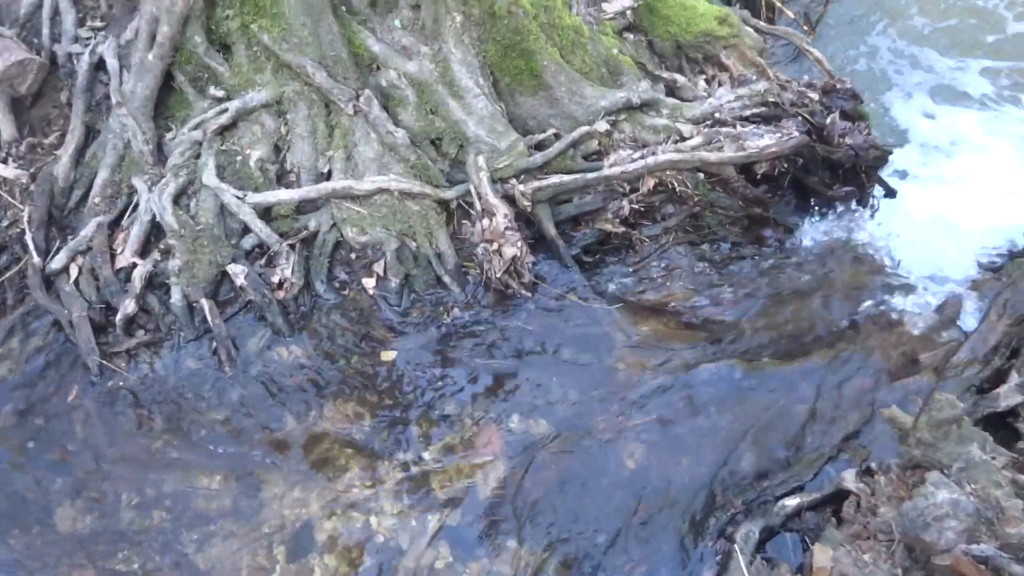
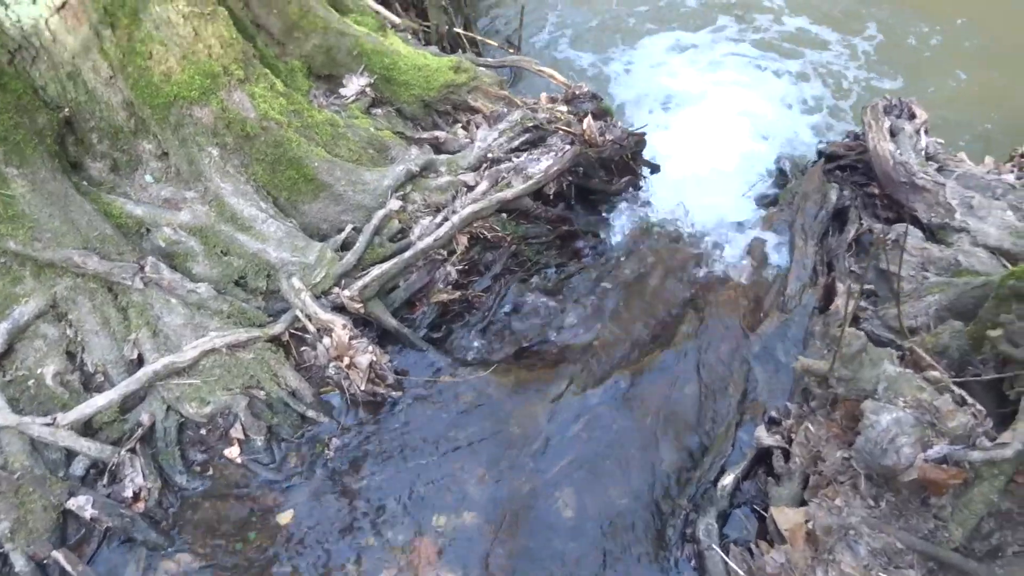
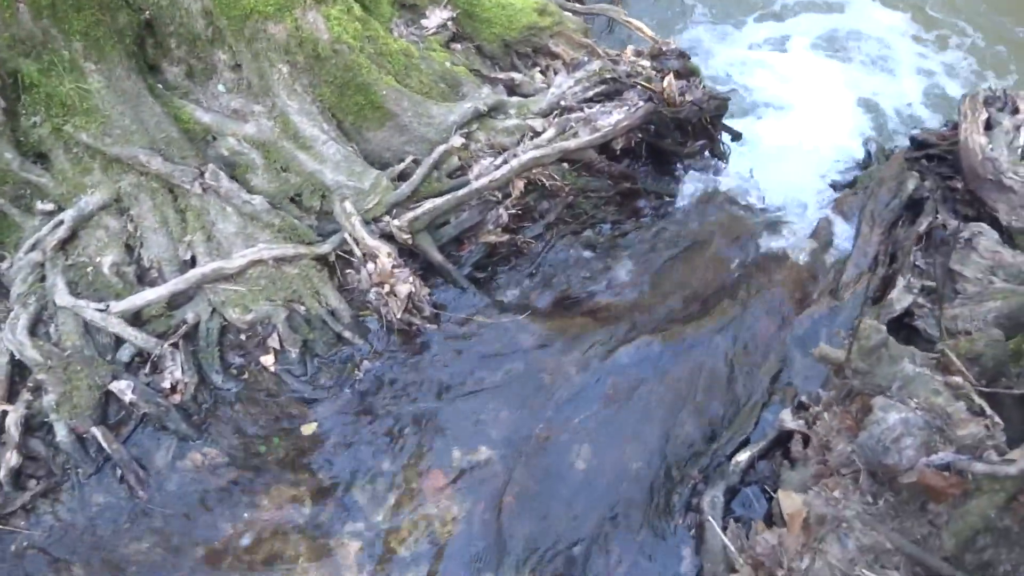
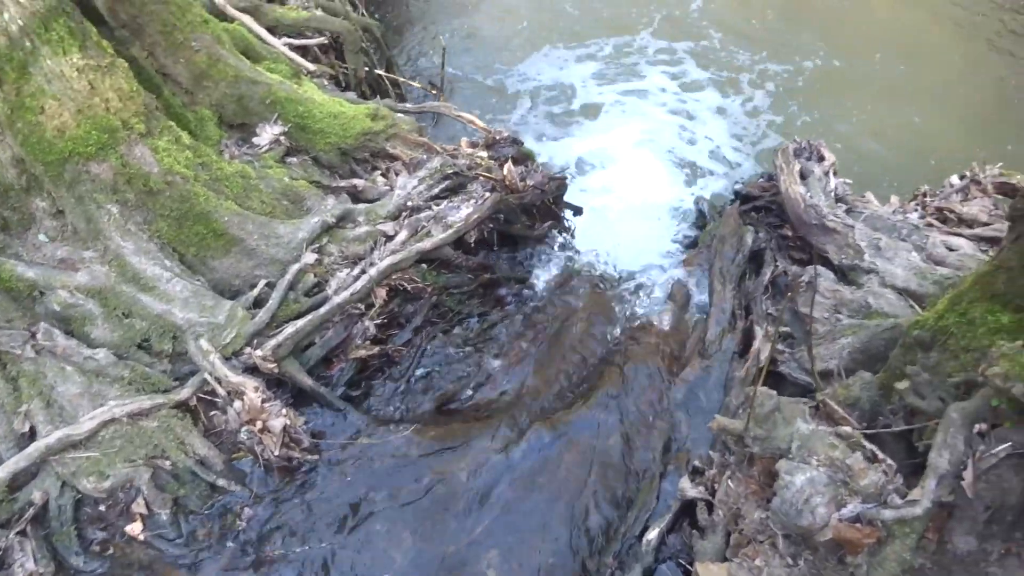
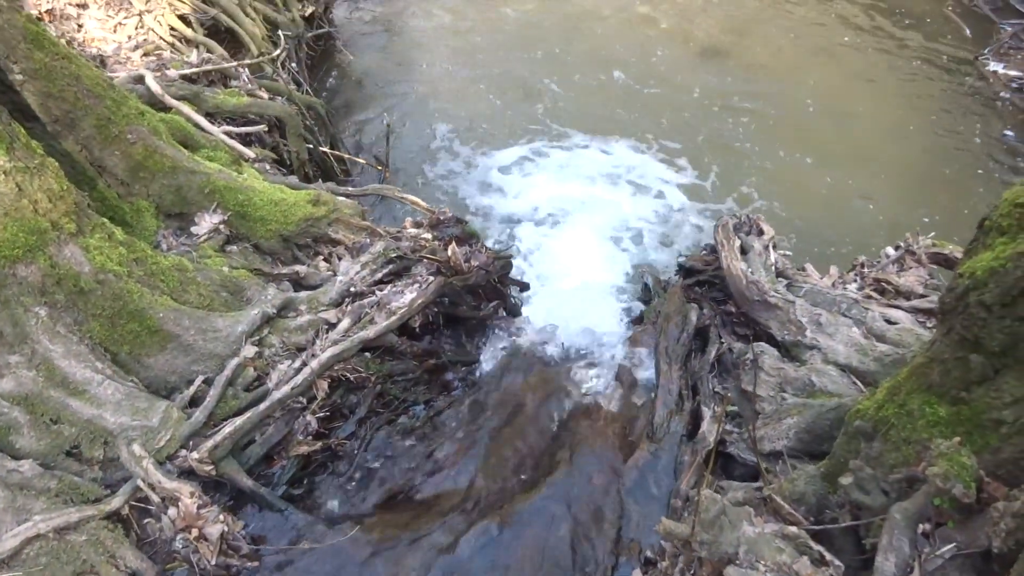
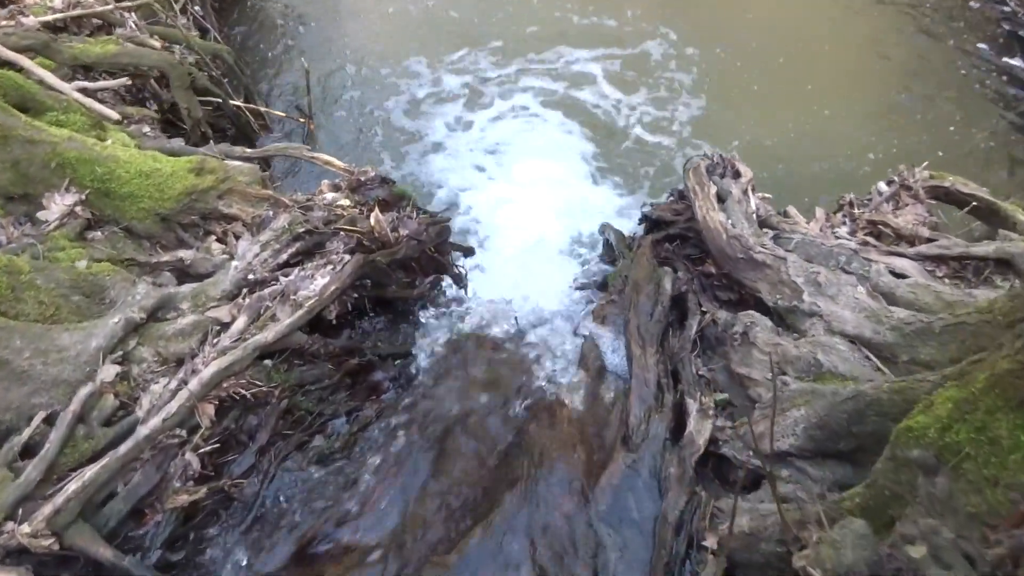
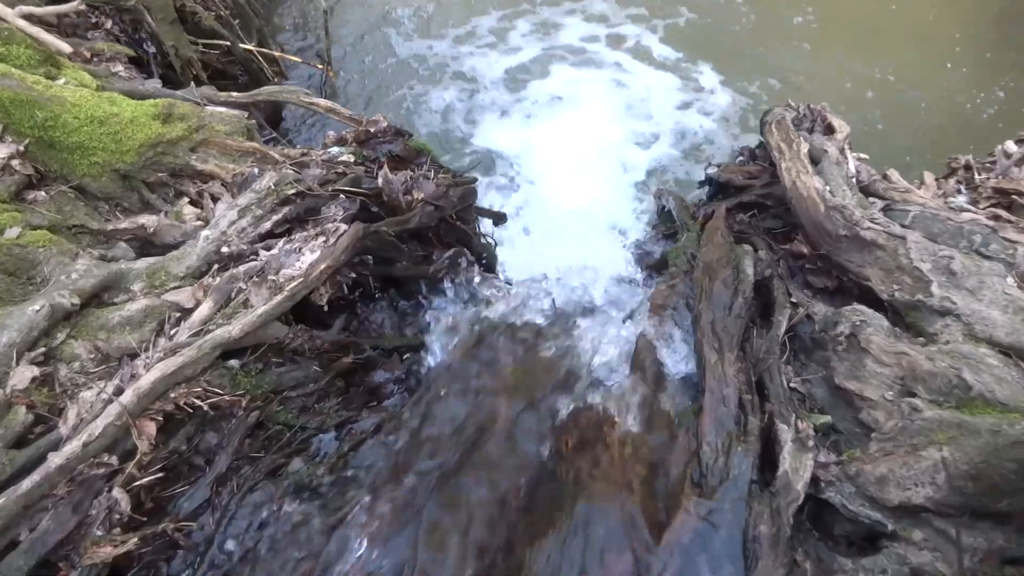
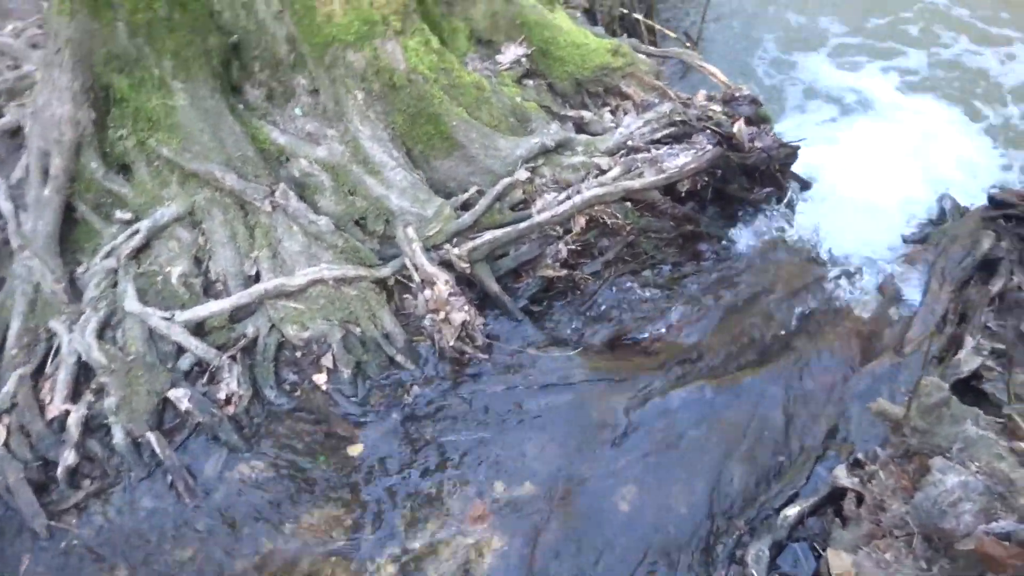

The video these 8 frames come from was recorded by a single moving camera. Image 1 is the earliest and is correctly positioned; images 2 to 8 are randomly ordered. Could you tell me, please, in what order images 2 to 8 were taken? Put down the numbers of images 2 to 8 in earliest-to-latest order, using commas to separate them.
8, 3, 2, 4, 5, 6, 7
